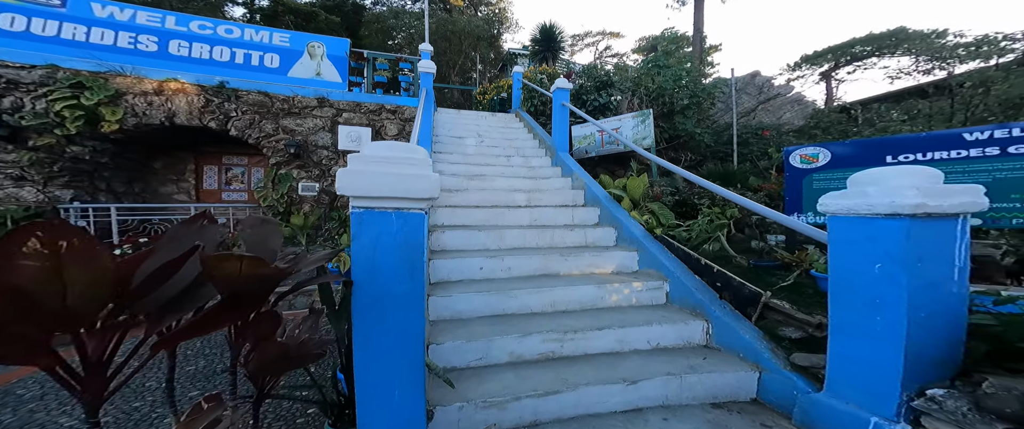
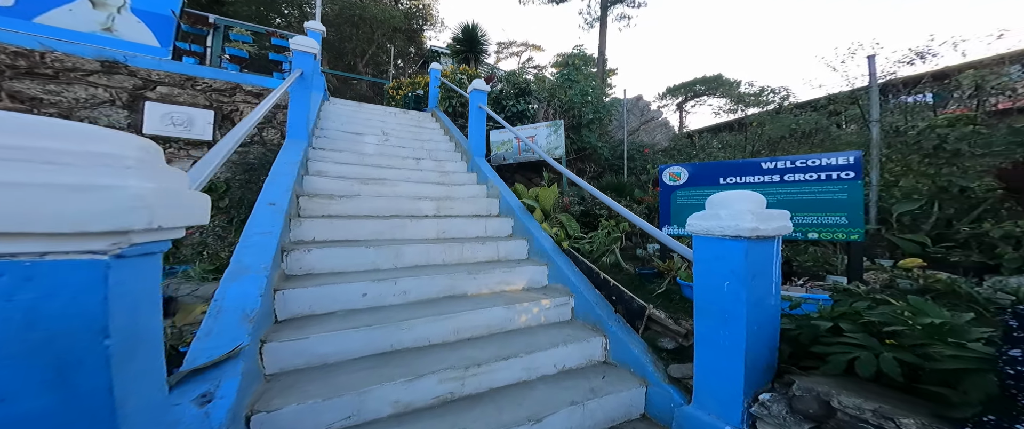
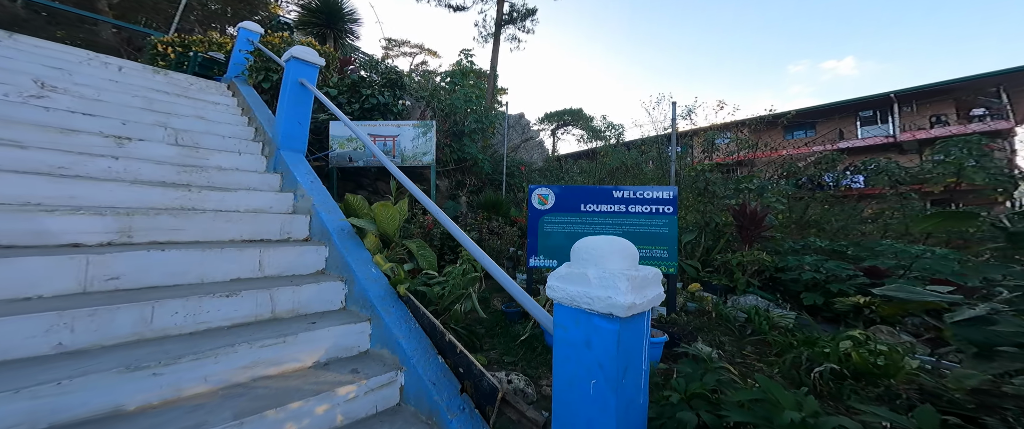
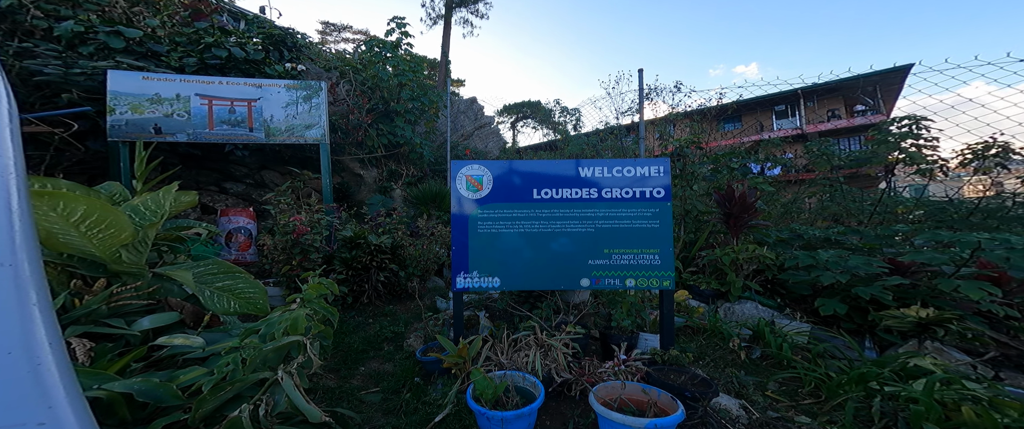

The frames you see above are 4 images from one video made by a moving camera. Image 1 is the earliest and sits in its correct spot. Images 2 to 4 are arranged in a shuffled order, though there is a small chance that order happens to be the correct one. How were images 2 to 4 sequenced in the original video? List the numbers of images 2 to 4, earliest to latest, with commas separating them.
2, 3, 4
